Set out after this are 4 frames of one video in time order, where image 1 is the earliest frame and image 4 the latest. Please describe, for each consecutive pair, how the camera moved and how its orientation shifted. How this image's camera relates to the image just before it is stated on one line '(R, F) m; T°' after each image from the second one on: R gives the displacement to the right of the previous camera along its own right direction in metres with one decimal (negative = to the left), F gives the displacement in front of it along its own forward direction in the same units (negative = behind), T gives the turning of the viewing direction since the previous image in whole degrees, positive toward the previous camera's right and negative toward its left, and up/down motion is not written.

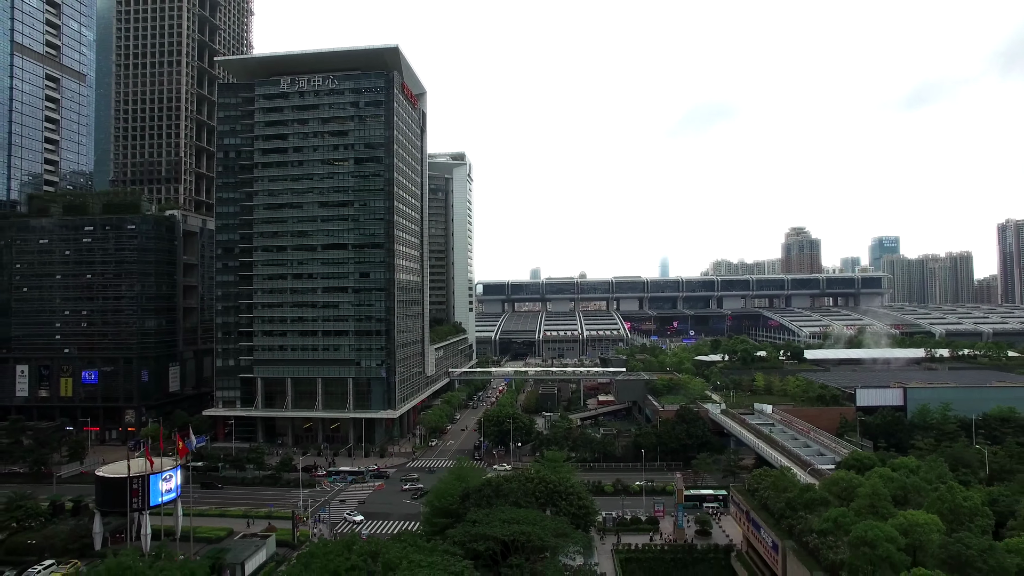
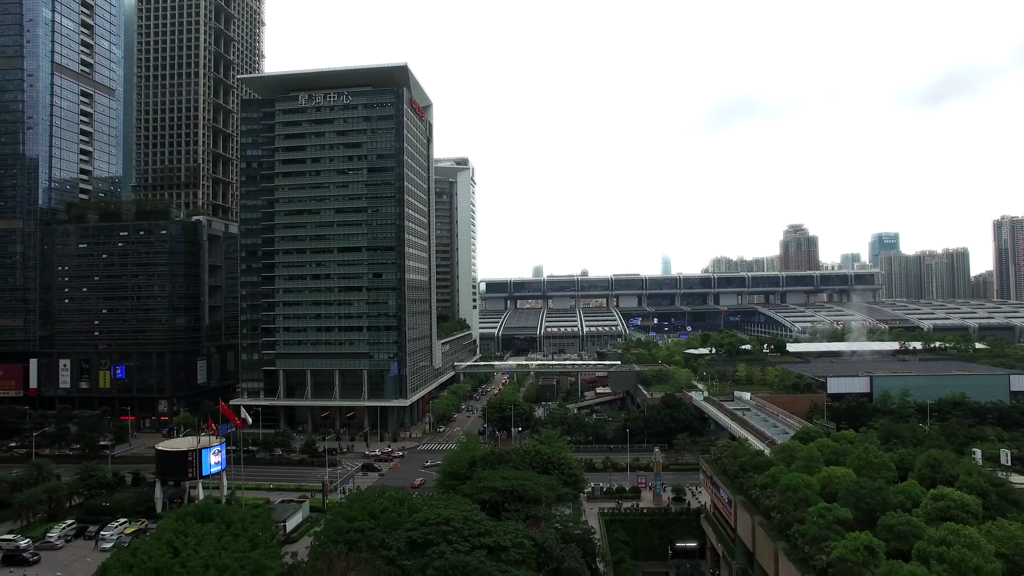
(+0.2, -5.3) m; 0°
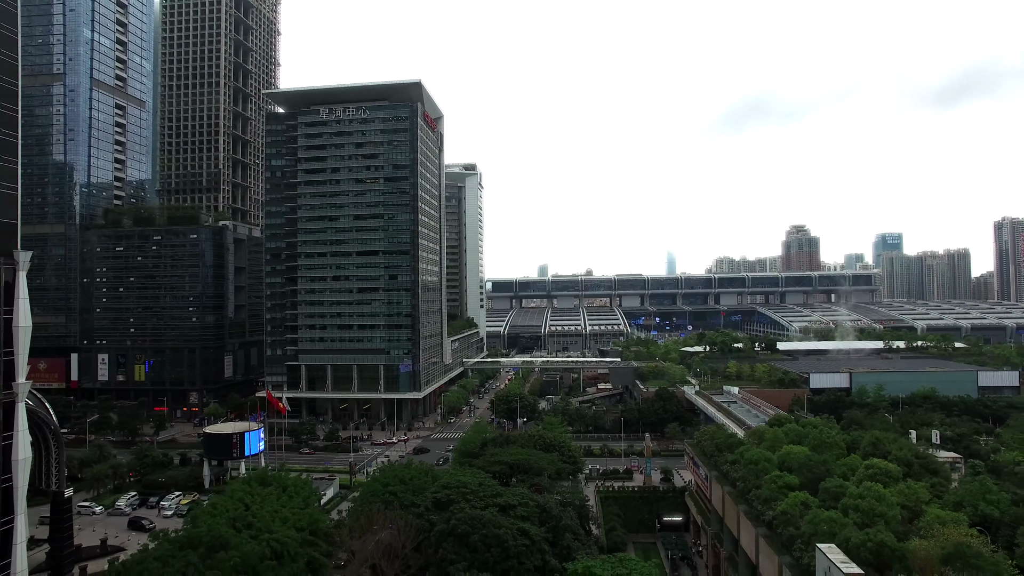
(-0.1, -4.9) m; 0°
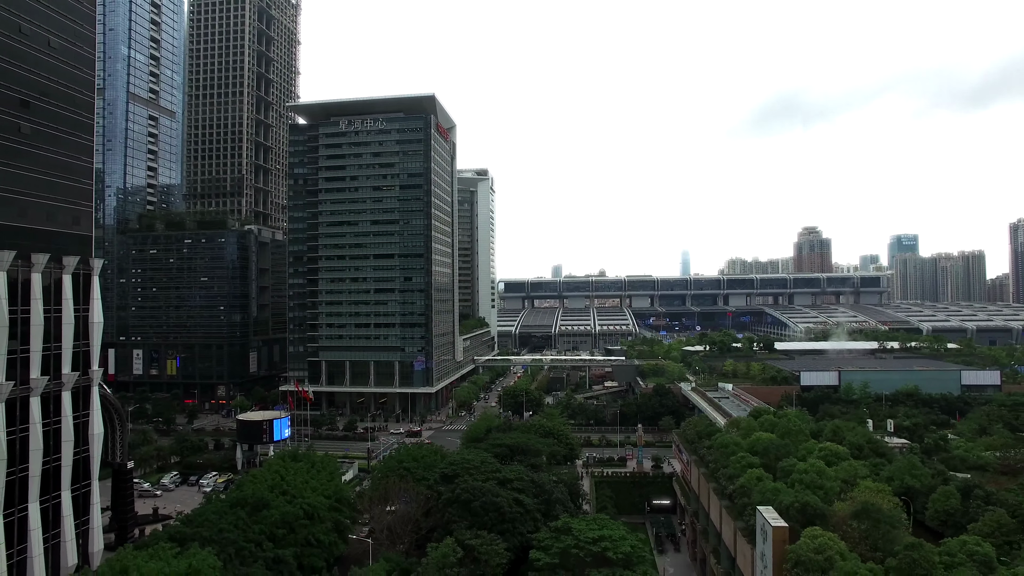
(+0.8, -4.1) m; -1°
